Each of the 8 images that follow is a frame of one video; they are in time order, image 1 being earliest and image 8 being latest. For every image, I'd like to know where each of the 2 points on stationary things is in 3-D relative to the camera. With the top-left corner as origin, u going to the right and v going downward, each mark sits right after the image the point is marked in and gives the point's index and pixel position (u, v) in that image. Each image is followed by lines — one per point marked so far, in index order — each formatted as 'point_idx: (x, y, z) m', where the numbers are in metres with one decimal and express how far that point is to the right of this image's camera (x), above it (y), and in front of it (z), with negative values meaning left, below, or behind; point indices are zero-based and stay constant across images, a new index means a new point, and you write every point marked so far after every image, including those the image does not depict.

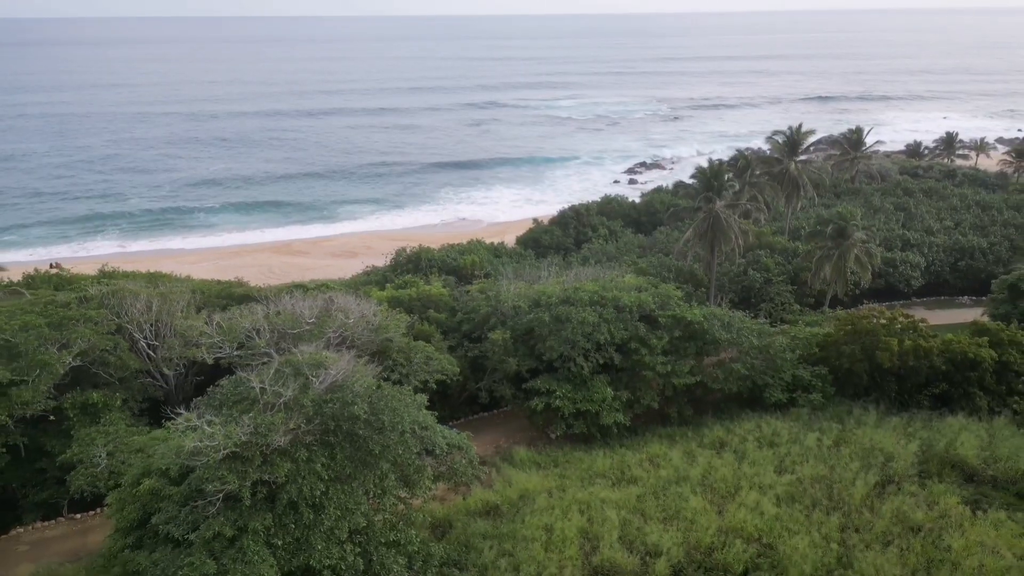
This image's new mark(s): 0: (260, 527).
0: (-3.2, -3.1, +9.5) m
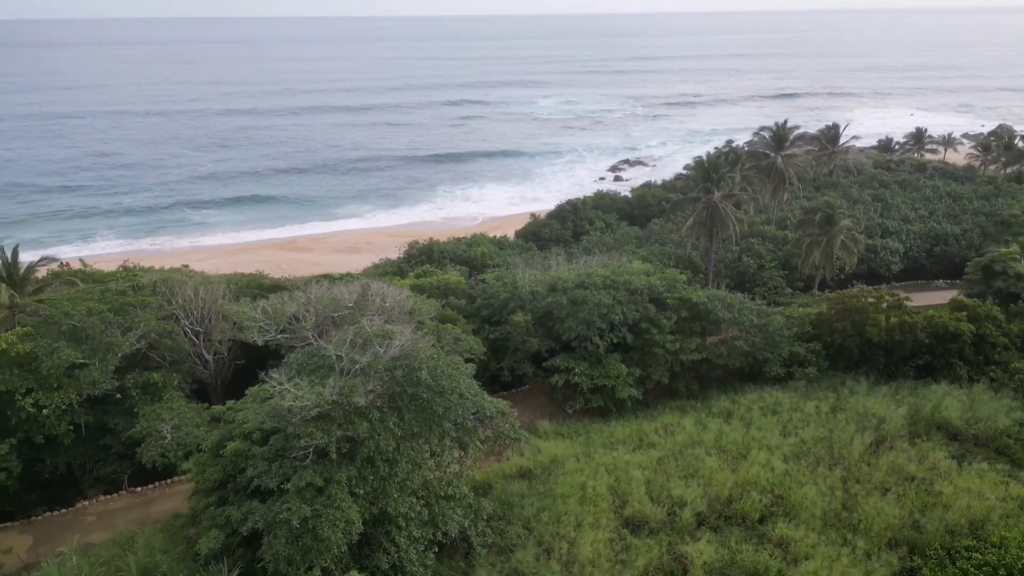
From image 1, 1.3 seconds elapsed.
0: (-2.4, -2.8, +10.6) m
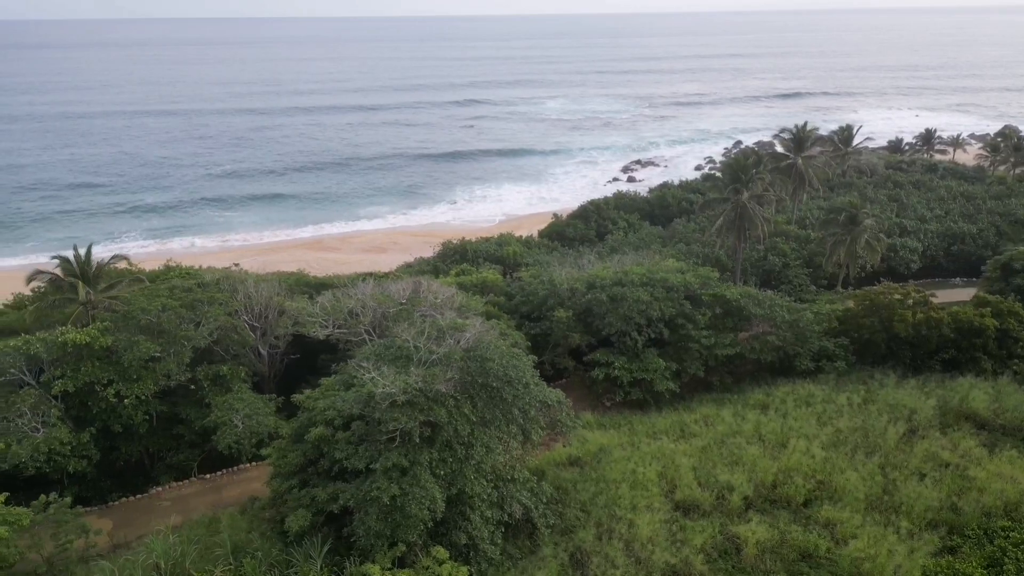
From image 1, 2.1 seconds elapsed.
0: (-1.3, -2.7, +11.4) m
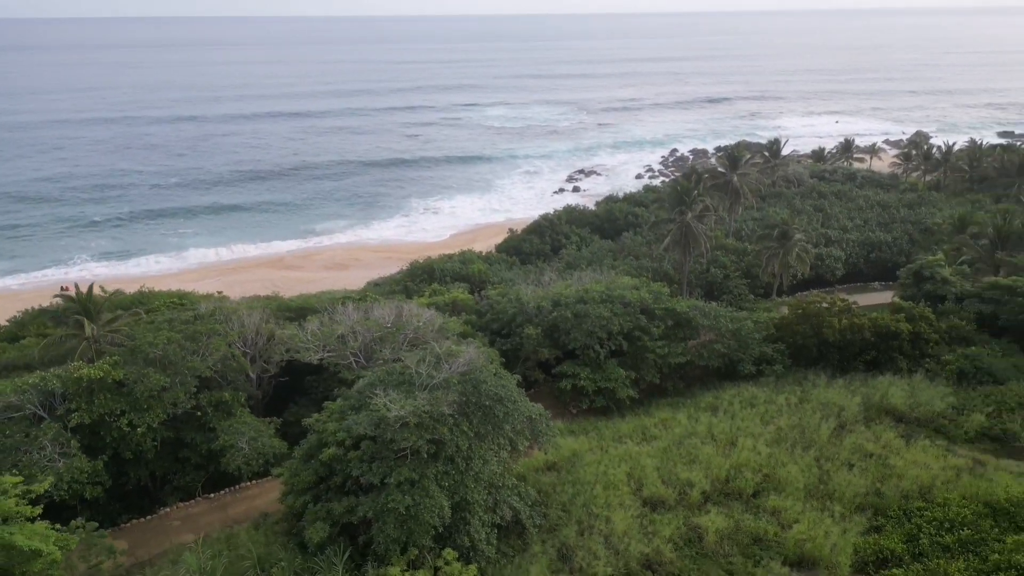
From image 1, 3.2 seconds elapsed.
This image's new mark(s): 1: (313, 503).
0: (-1.4, -3.3, +12.9) m
1: (-3.7, -4.0, +13.6) m
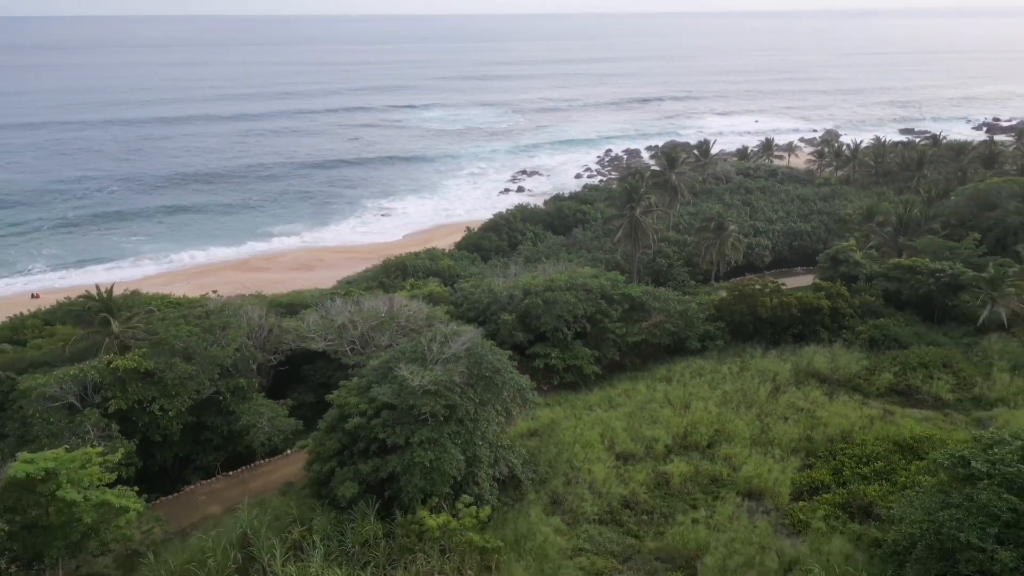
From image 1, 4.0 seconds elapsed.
0: (-1.3, -3.0, +15.2) m
1: (-3.6, -3.8, +15.7) m
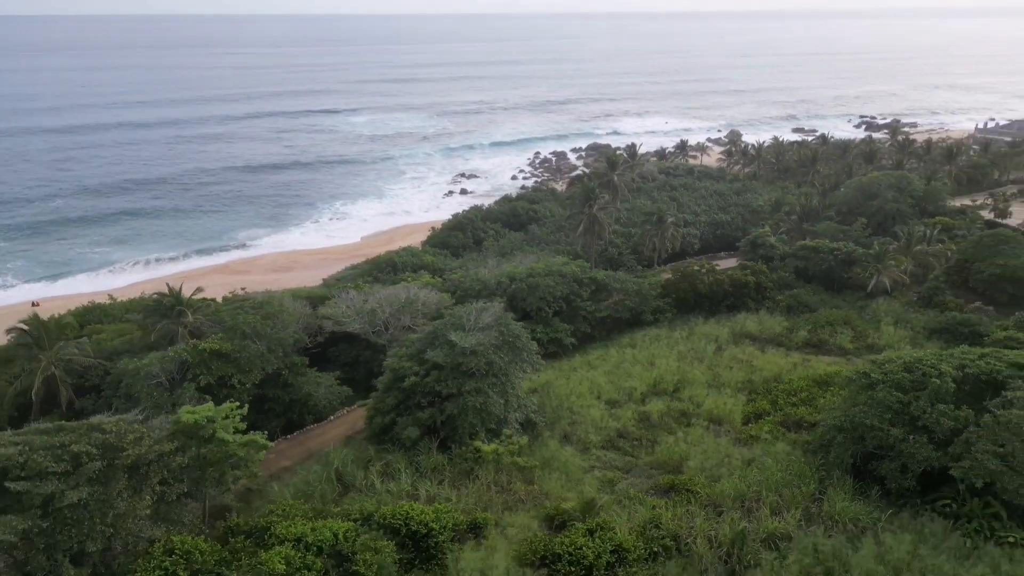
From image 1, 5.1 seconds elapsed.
0: (-0.6, -2.6, +19.5) m
1: (-3.0, -3.5, +19.8) m
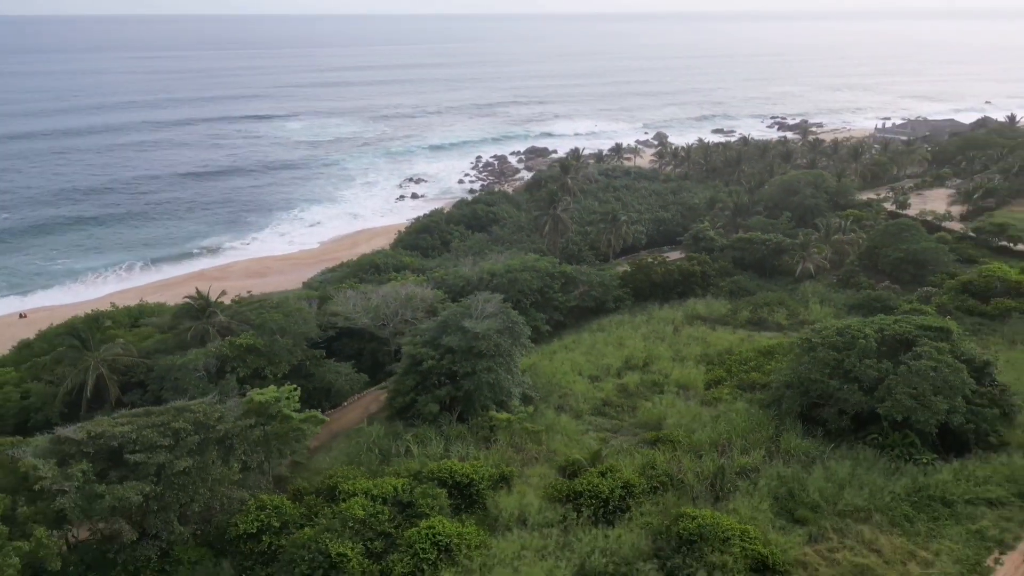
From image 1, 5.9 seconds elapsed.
0: (-0.5, -2.3, +22.7) m
1: (-2.8, -3.3, +22.7) m
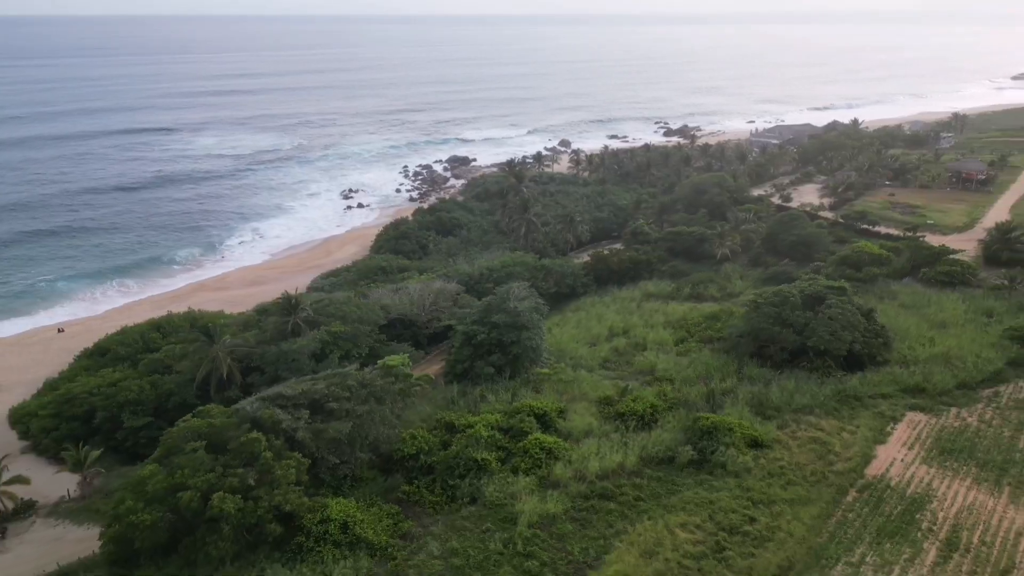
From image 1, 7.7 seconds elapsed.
0: (+0.9, -1.8, +29.9) m
1: (-1.4, -3.0, +29.6) m
